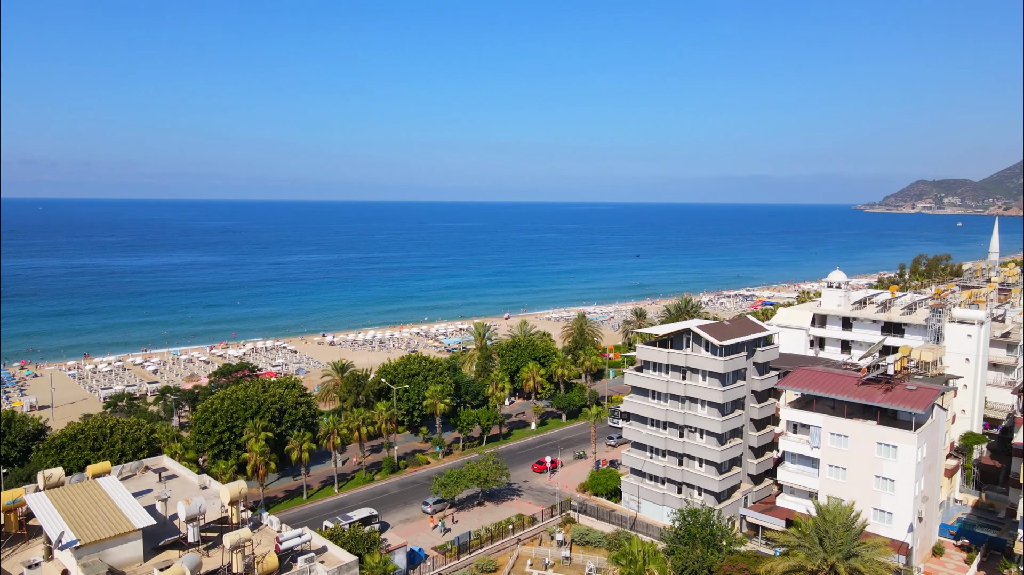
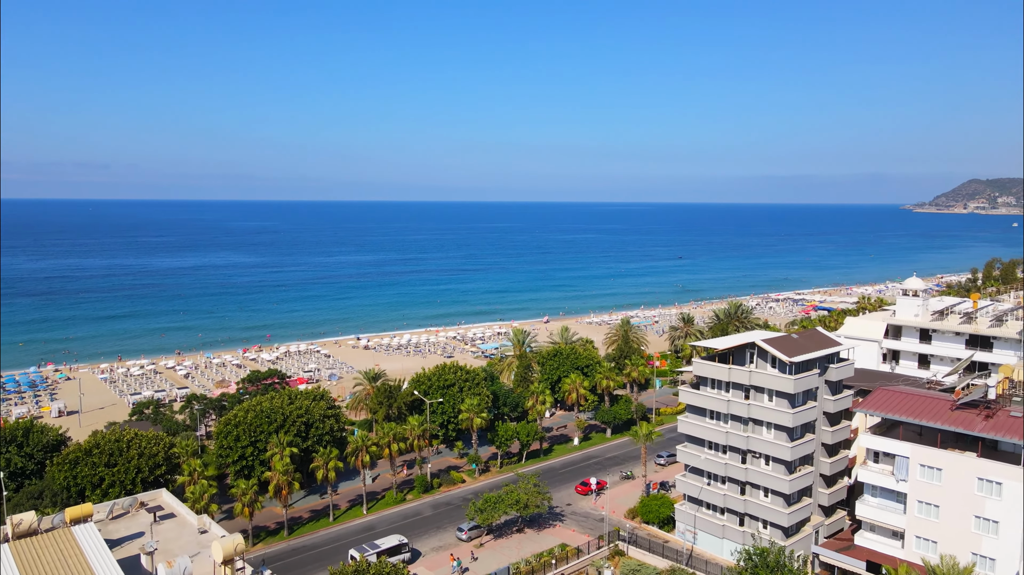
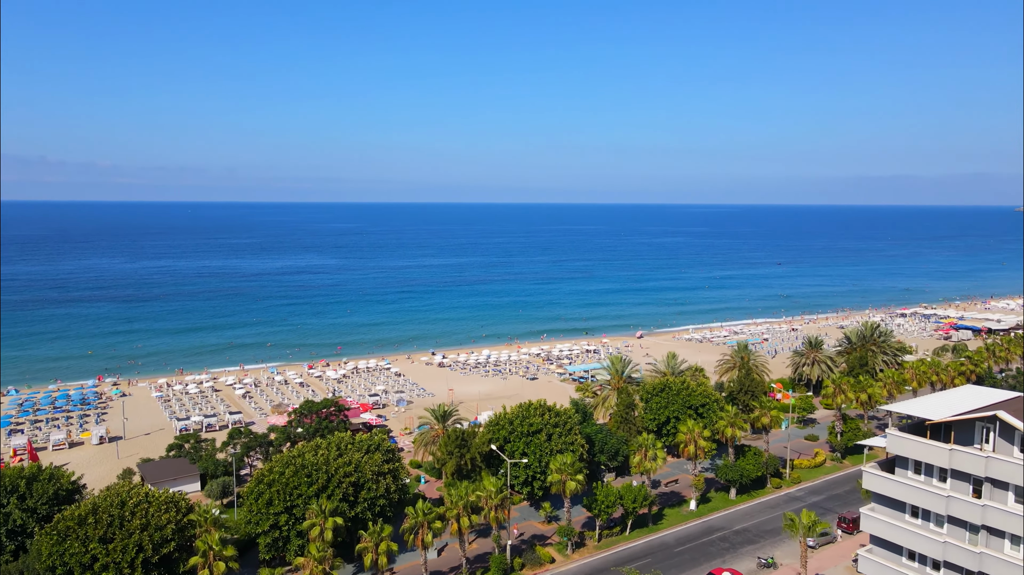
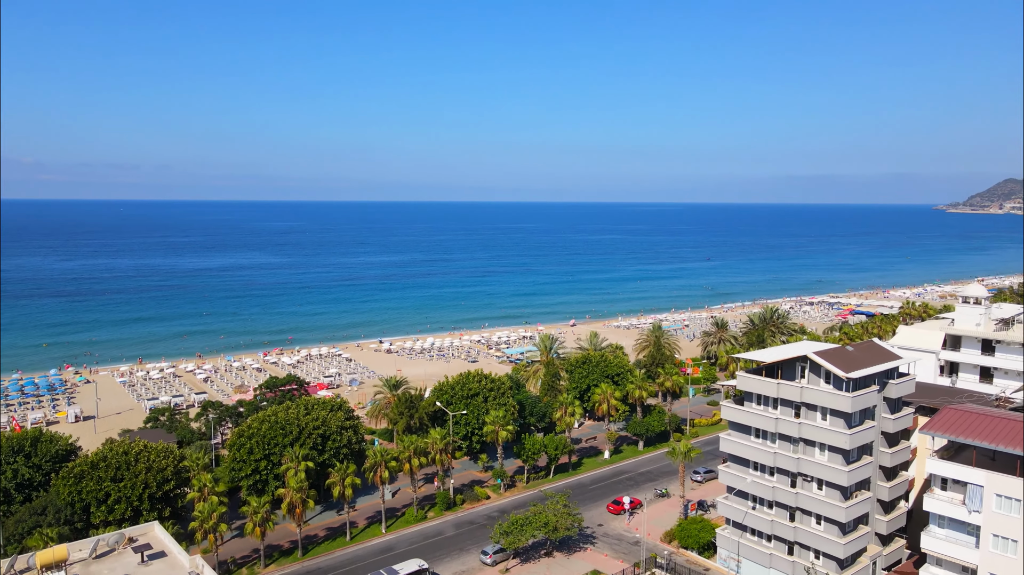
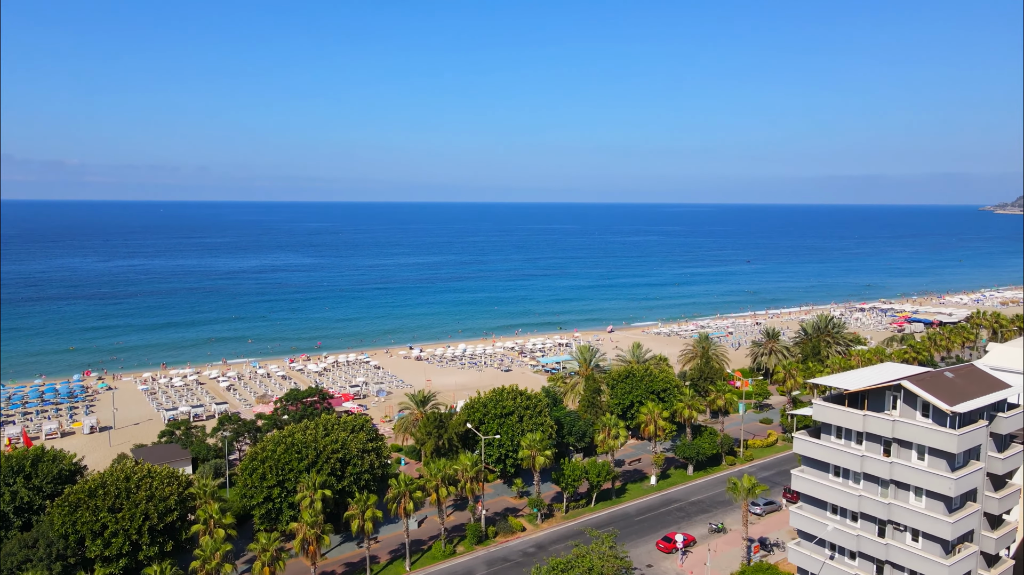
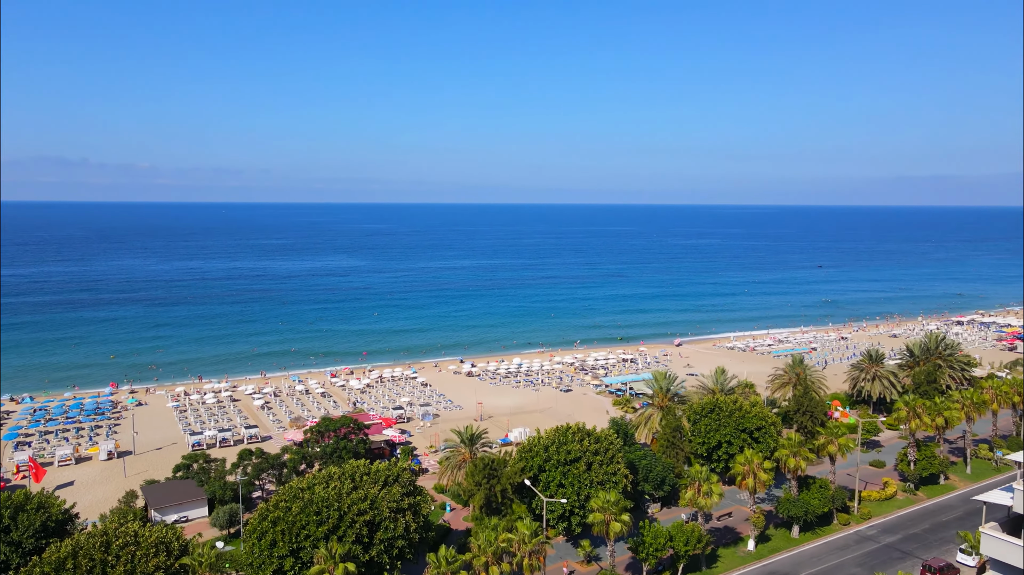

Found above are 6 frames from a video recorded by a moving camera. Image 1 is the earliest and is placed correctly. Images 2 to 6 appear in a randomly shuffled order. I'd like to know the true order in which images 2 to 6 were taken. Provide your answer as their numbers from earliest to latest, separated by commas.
2, 4, 5, 3, 6
